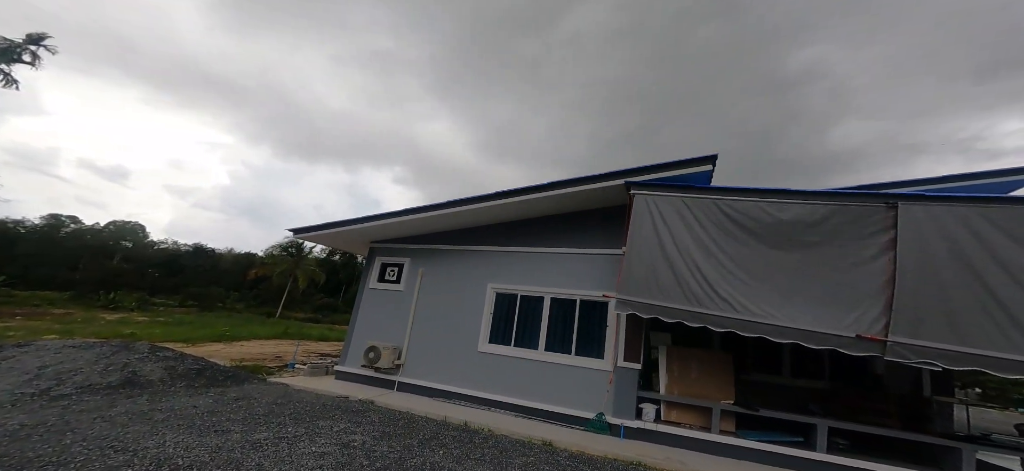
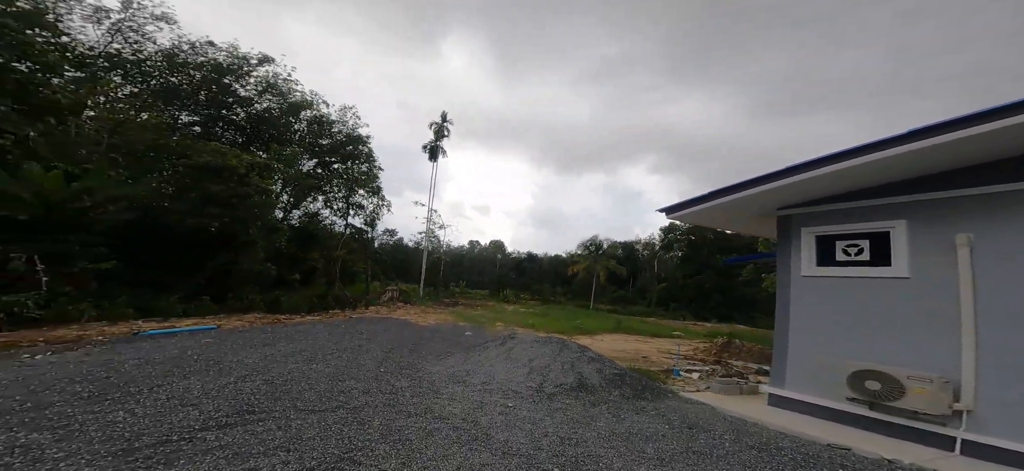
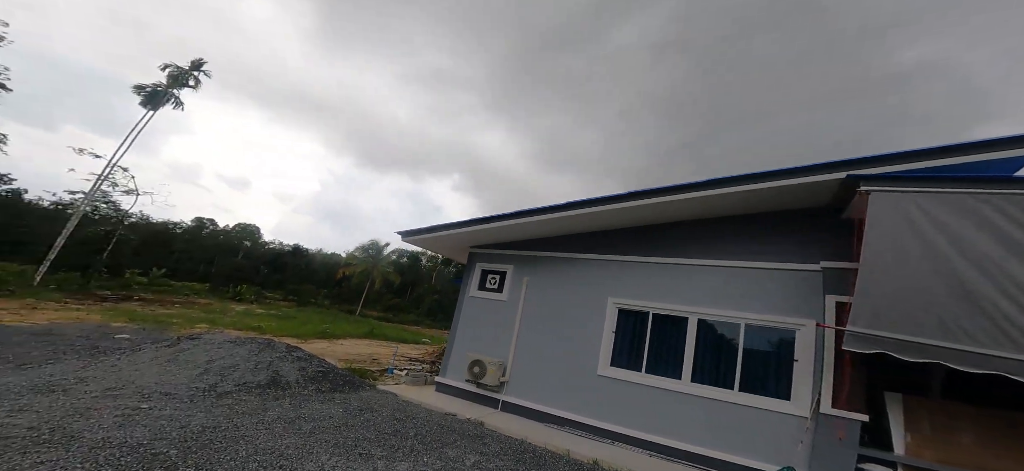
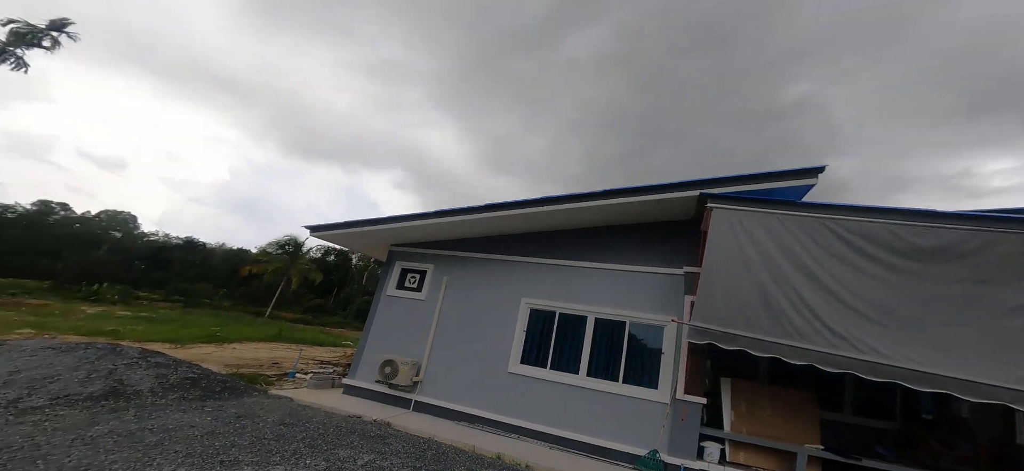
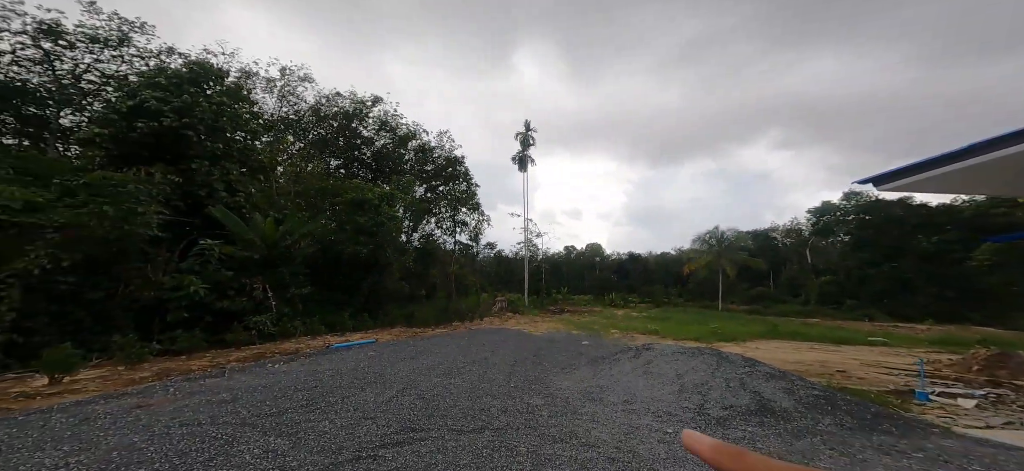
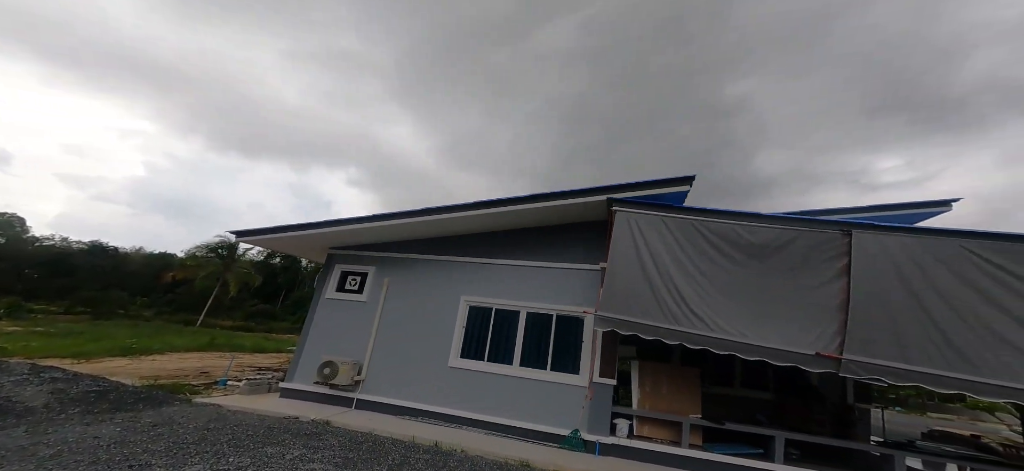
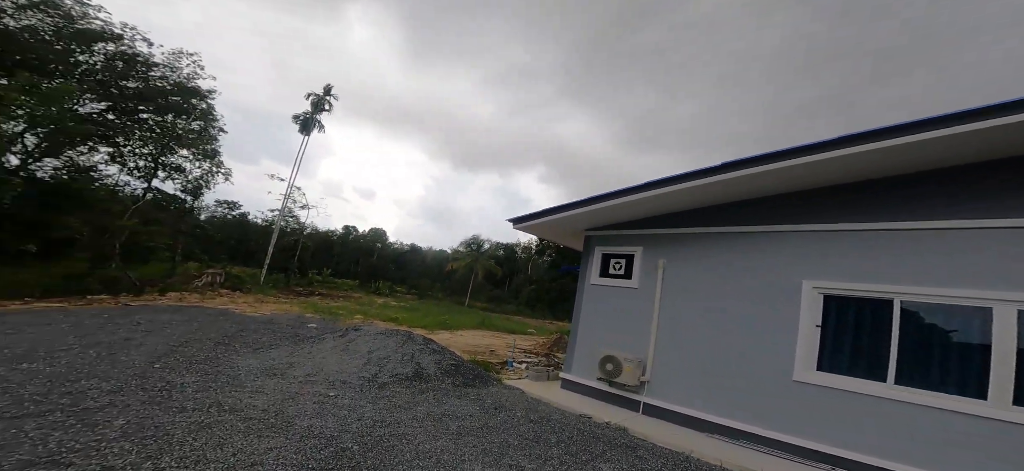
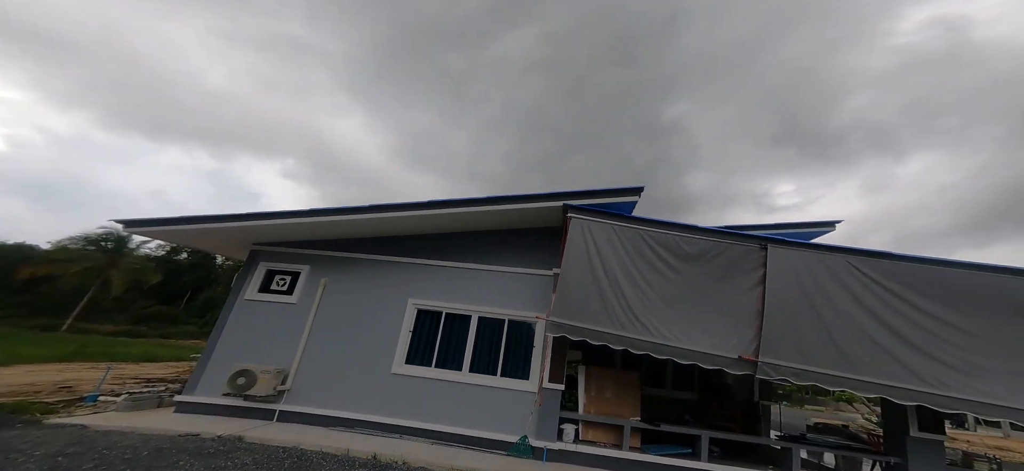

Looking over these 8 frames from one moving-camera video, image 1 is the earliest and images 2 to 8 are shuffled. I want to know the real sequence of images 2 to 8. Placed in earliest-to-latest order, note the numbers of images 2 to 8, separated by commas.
6, 8, 4, 3, 7, 2, 5
